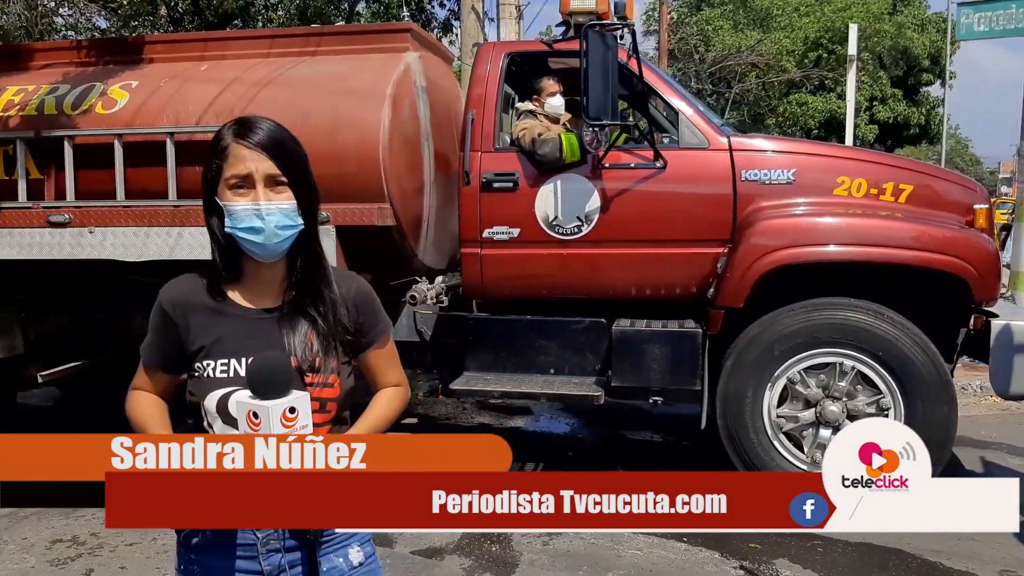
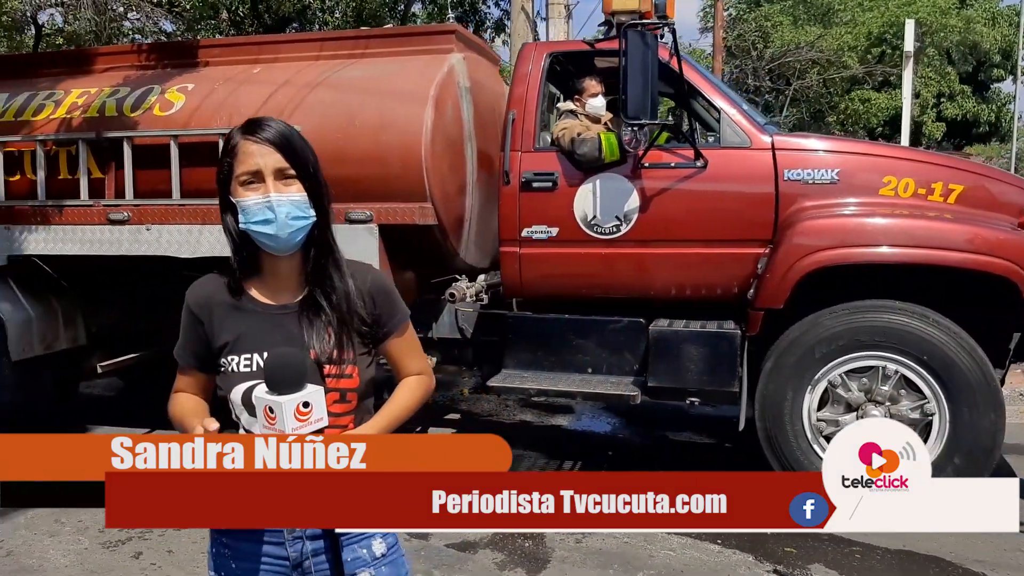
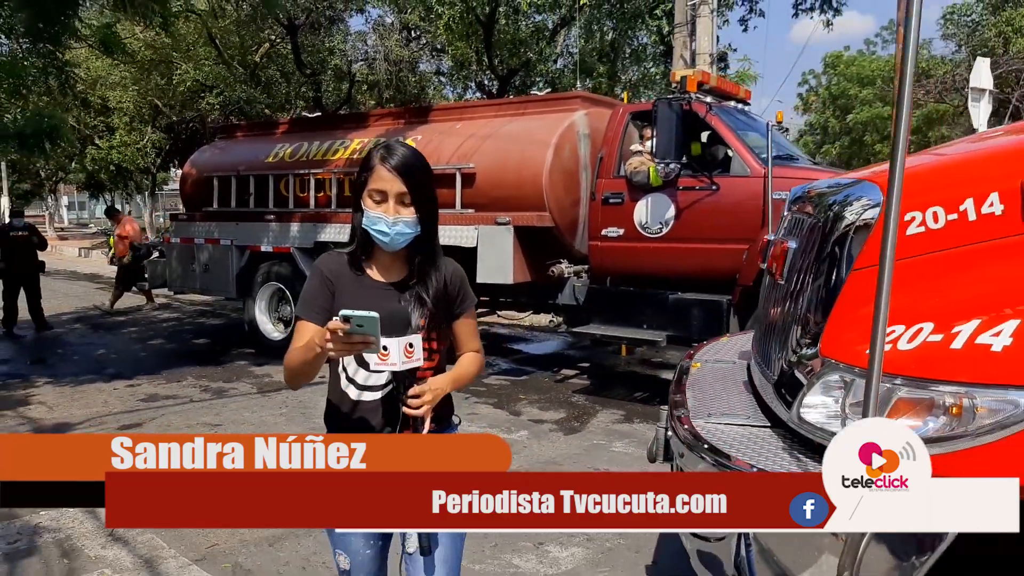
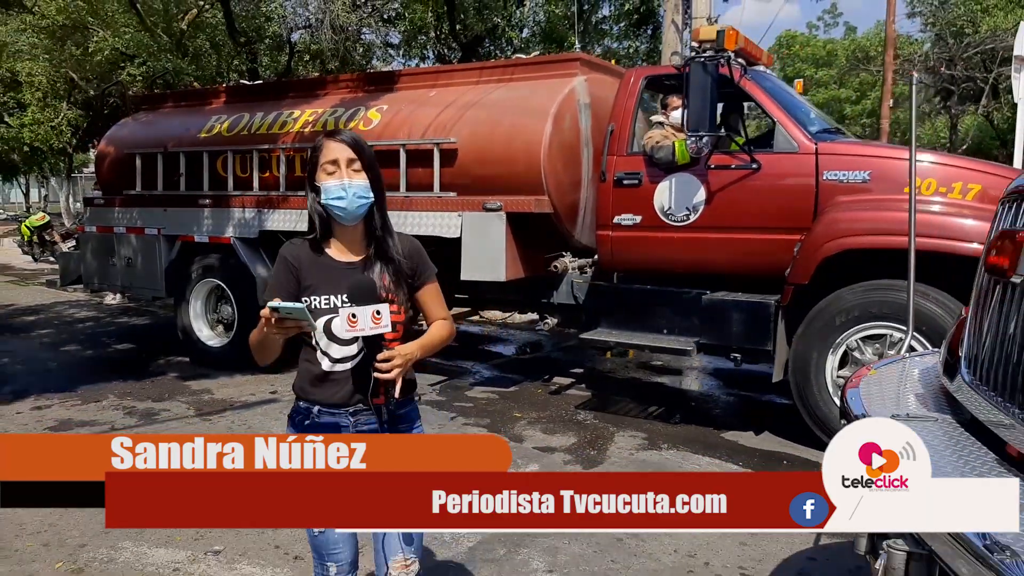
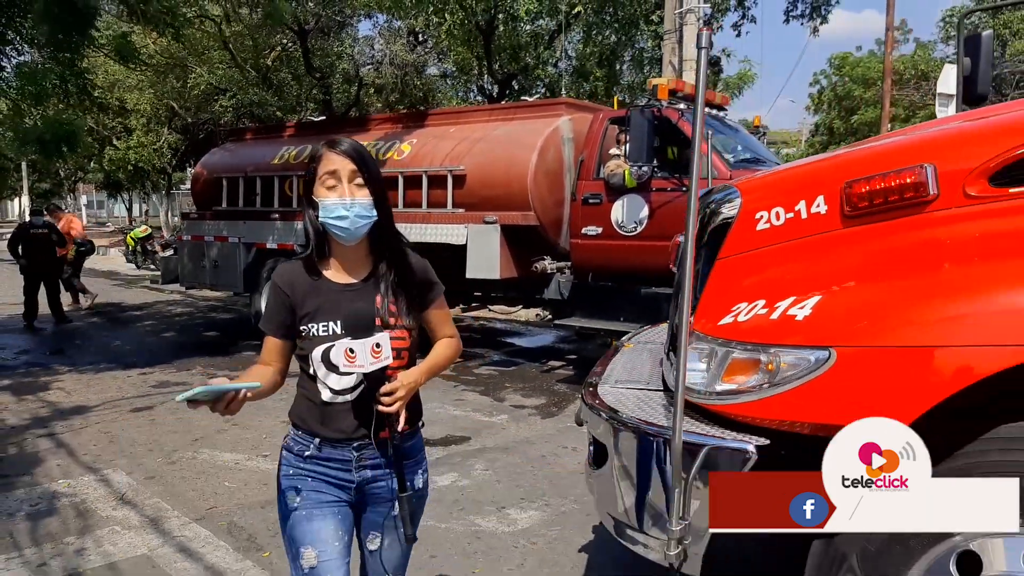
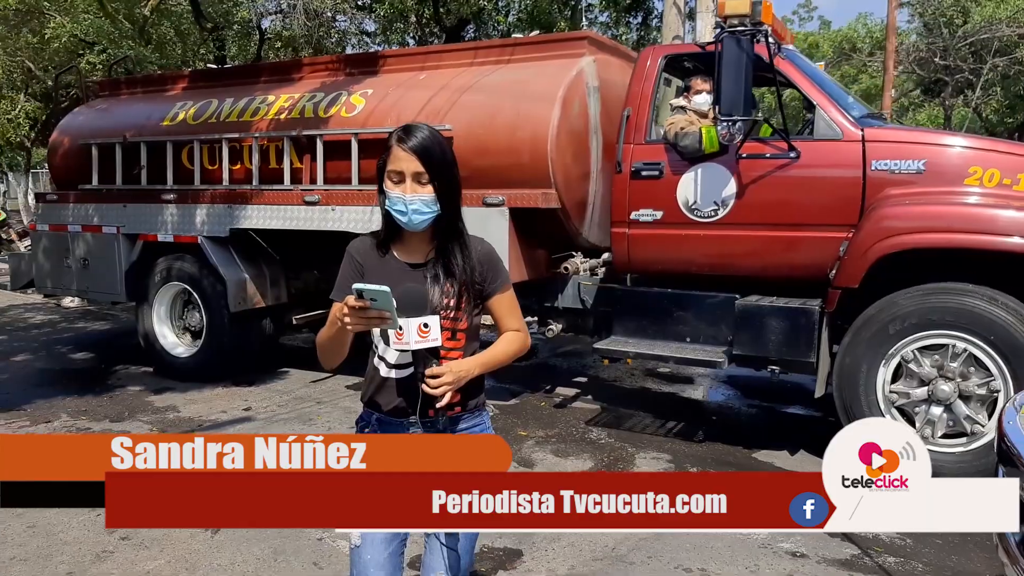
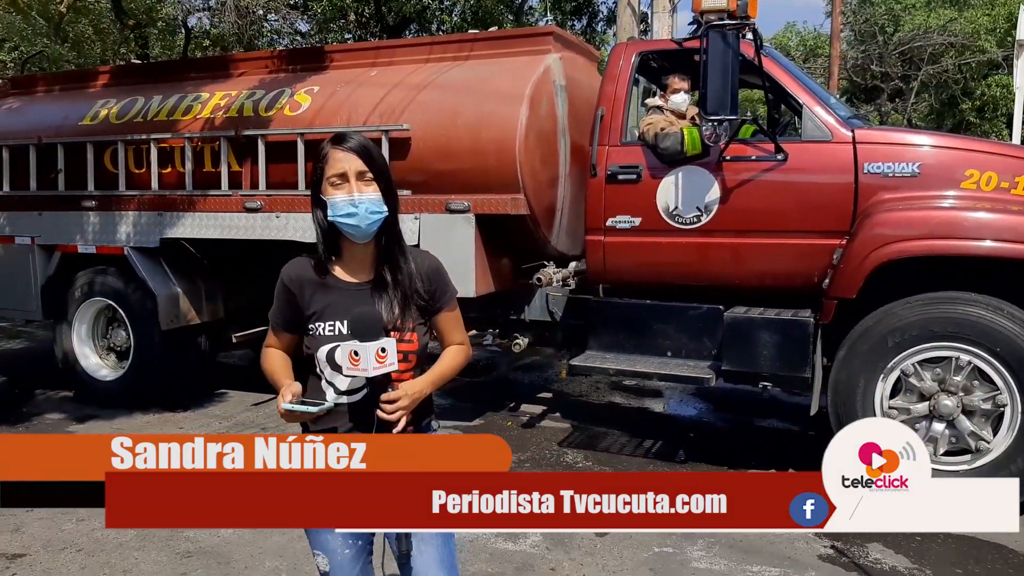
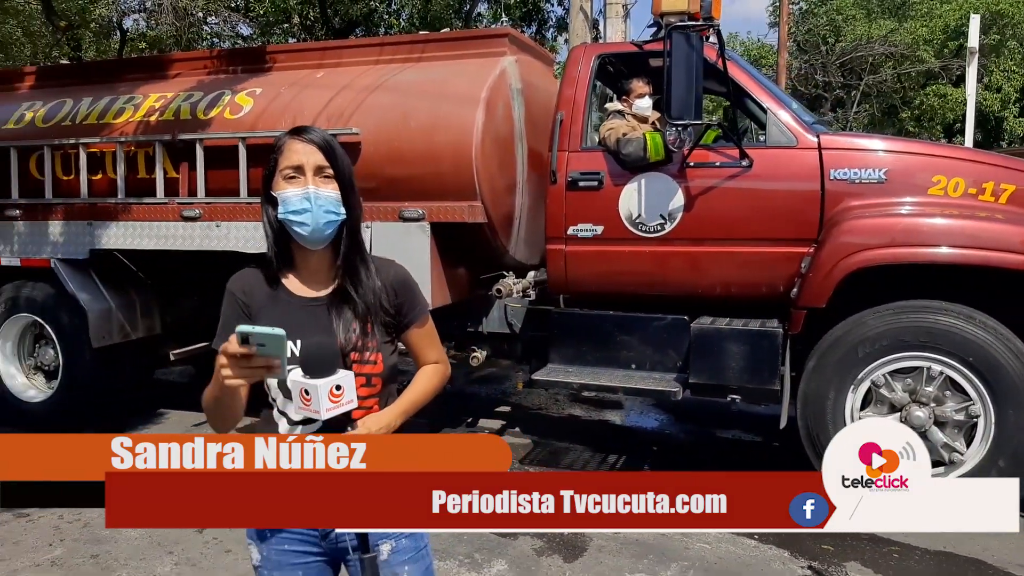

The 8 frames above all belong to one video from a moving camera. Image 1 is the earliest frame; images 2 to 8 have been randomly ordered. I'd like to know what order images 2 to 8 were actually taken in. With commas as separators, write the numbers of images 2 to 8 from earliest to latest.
2, 8, 7, 6, 4, 3, 5
